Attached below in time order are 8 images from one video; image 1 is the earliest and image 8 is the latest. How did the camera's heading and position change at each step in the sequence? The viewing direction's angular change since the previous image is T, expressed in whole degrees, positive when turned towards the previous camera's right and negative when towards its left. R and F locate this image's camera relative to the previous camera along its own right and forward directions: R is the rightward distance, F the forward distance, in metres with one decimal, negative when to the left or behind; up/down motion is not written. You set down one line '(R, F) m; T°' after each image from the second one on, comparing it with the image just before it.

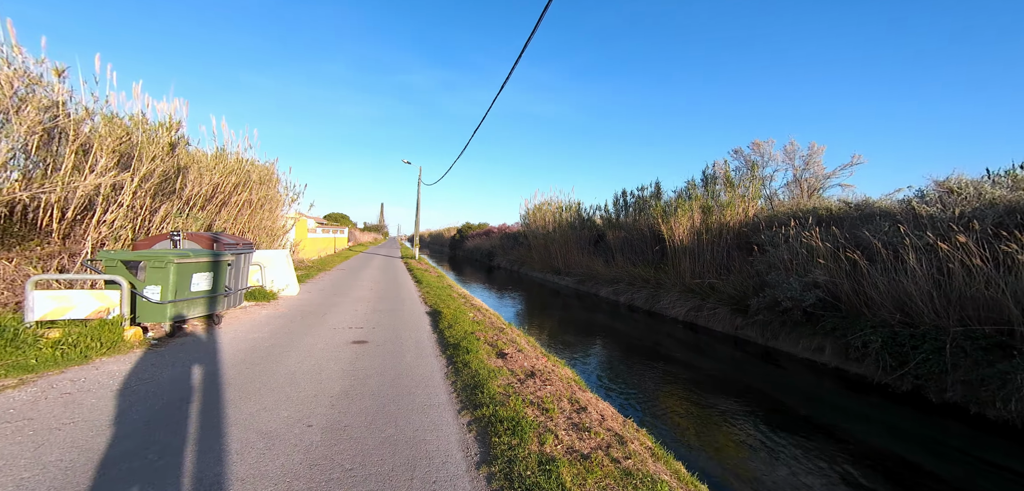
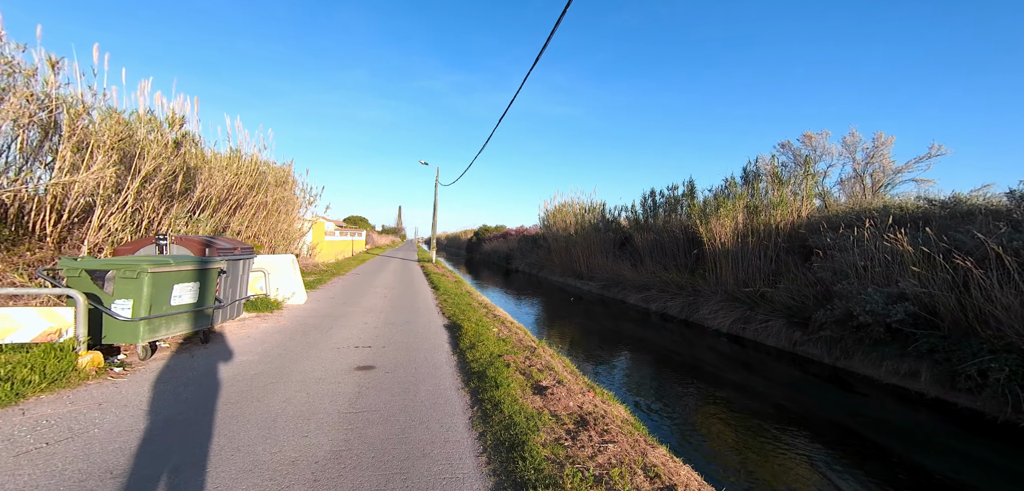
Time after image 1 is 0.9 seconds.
(-0.2, +0.8) m; -3°
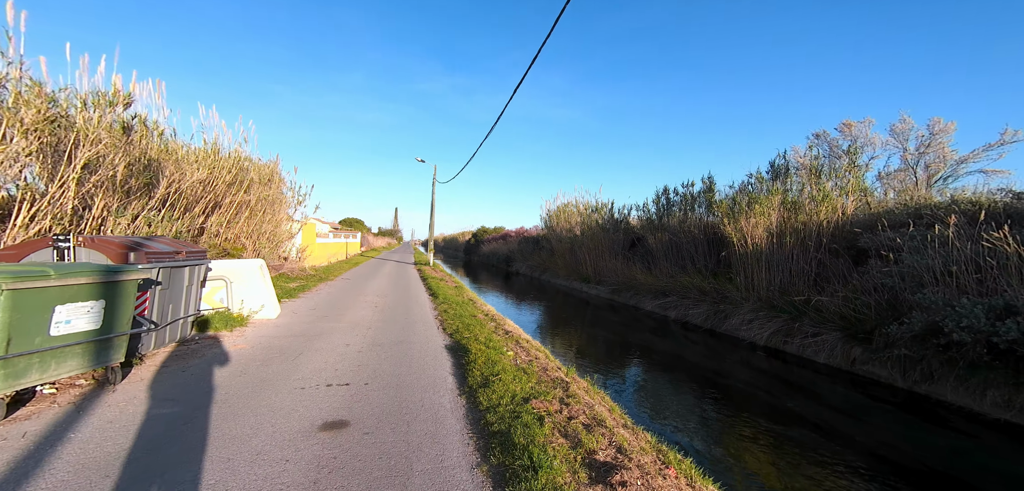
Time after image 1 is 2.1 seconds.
(-0.3, +1.2) m; 0°
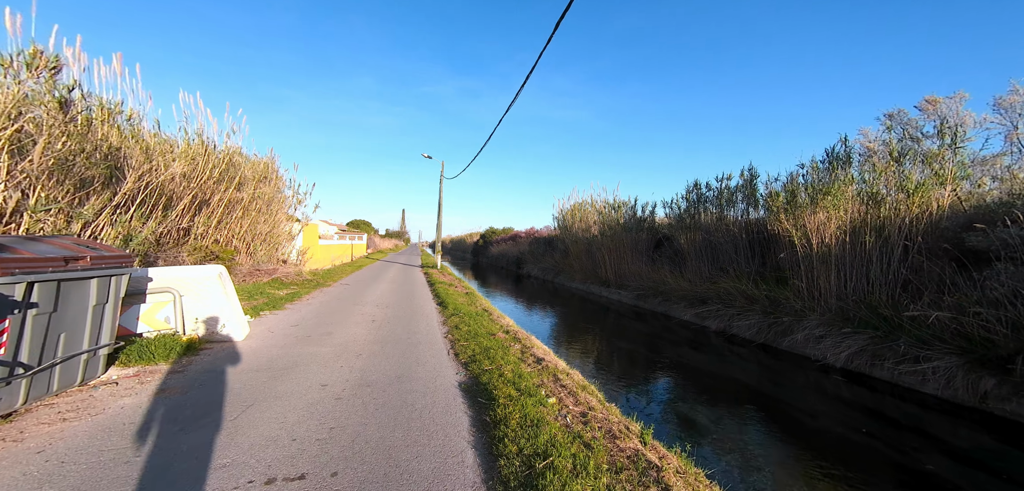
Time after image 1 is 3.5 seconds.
(-0.3, +1.4) m; -1°
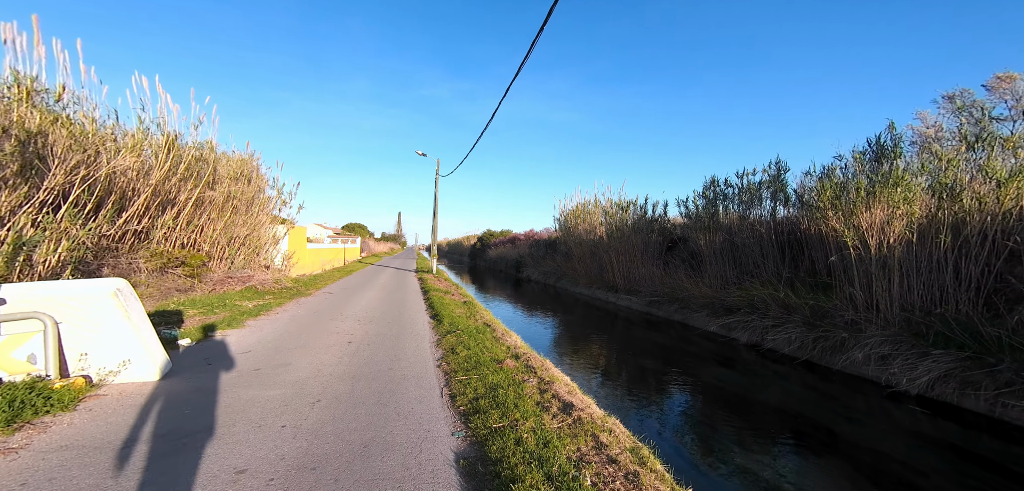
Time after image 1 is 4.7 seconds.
(-0.2, +1.2) m; 0°
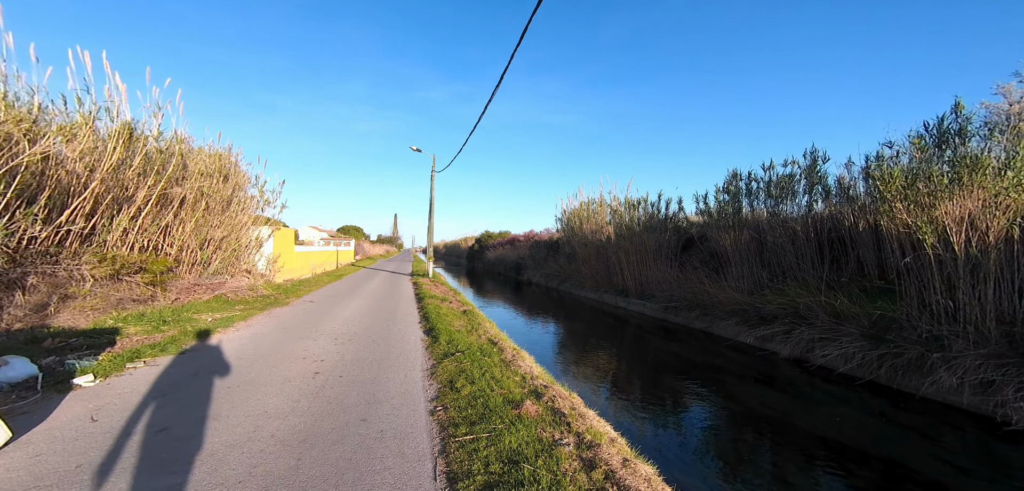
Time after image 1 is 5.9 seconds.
(-0.2, +1.2) m; 0°
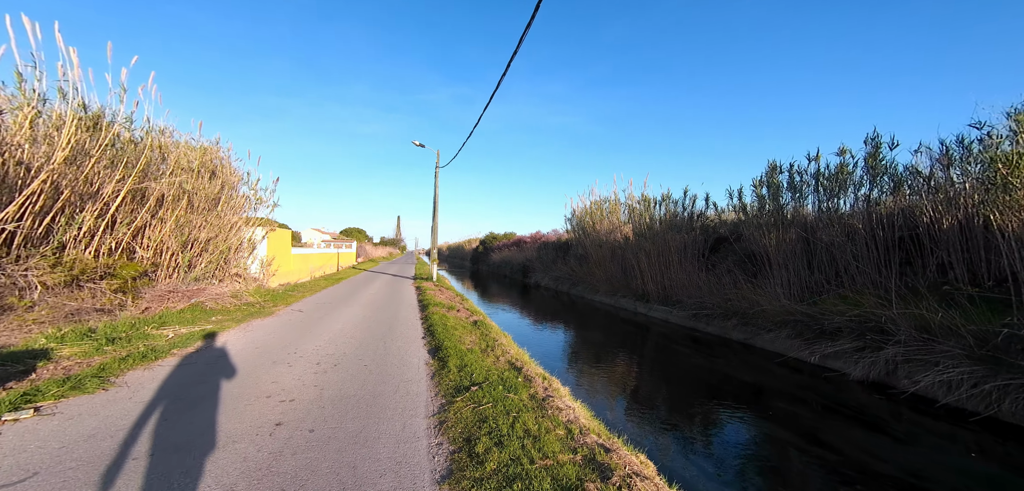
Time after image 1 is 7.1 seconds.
(-0.3, +1.2) m; -1°
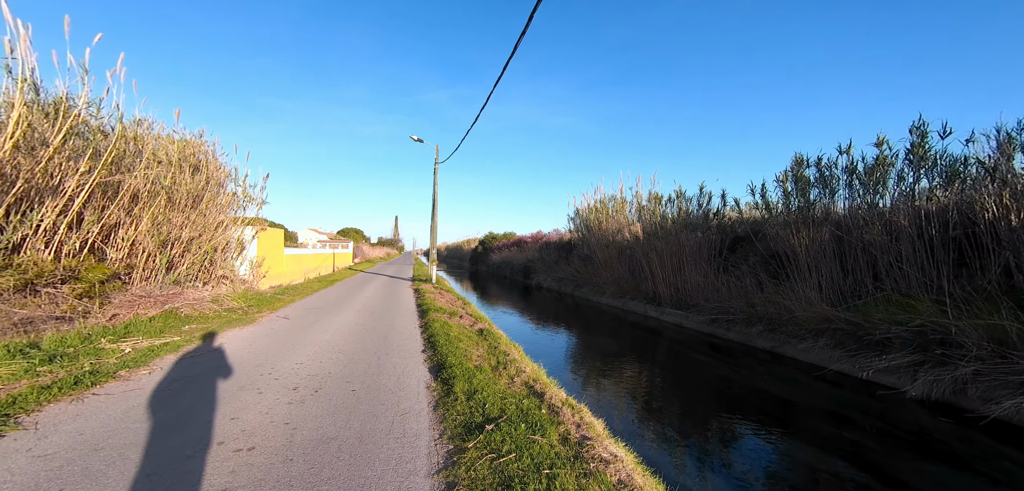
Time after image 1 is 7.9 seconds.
(-0.2, +0.8) m; 0°
